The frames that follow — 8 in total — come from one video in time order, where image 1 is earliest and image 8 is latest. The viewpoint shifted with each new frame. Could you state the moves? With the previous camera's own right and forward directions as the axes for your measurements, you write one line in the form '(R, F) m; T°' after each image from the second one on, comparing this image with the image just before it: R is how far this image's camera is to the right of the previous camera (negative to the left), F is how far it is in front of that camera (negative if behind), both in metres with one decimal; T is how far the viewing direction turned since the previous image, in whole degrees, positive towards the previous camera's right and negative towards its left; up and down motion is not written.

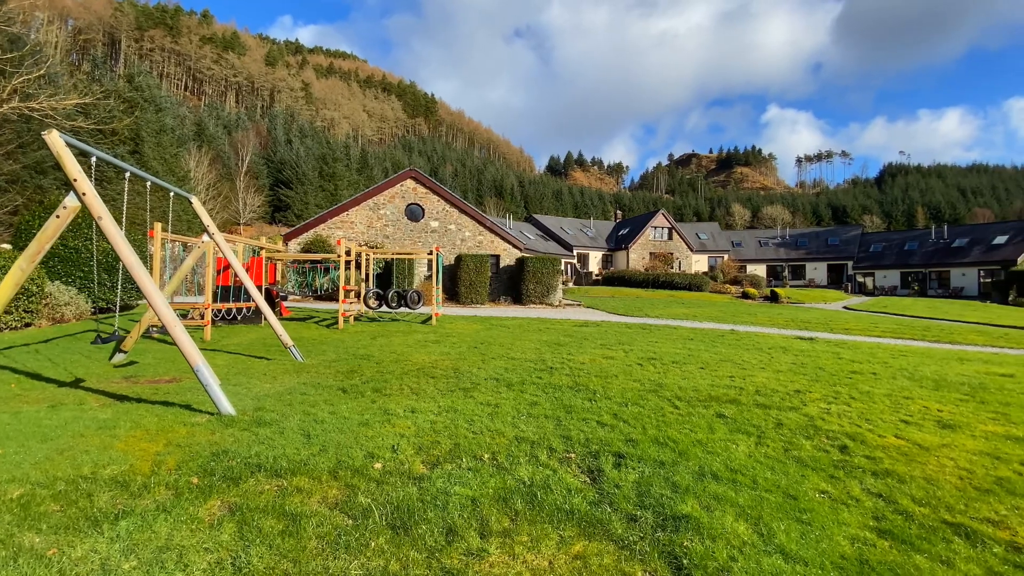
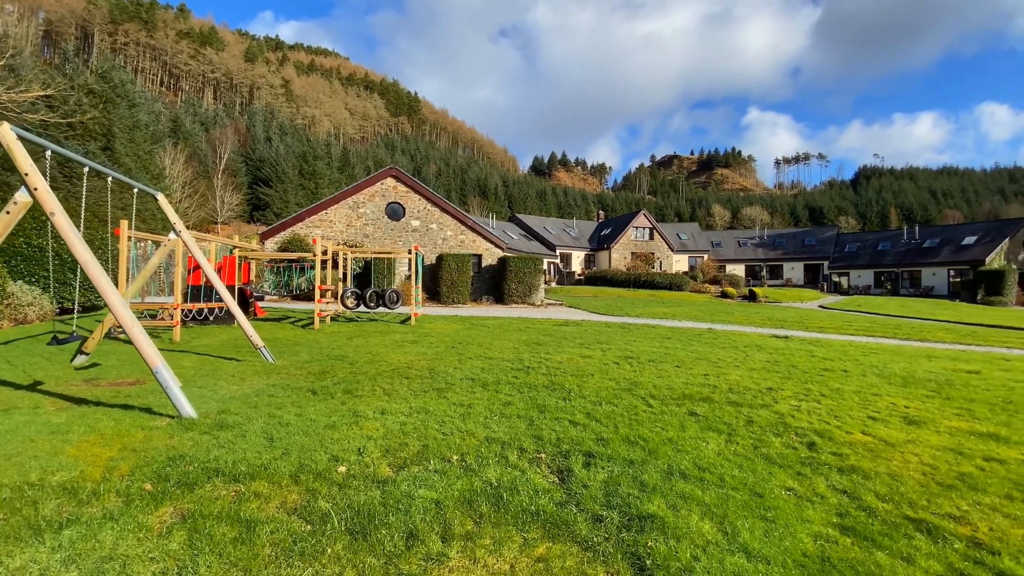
(+0.1, +0.1) m; +2°
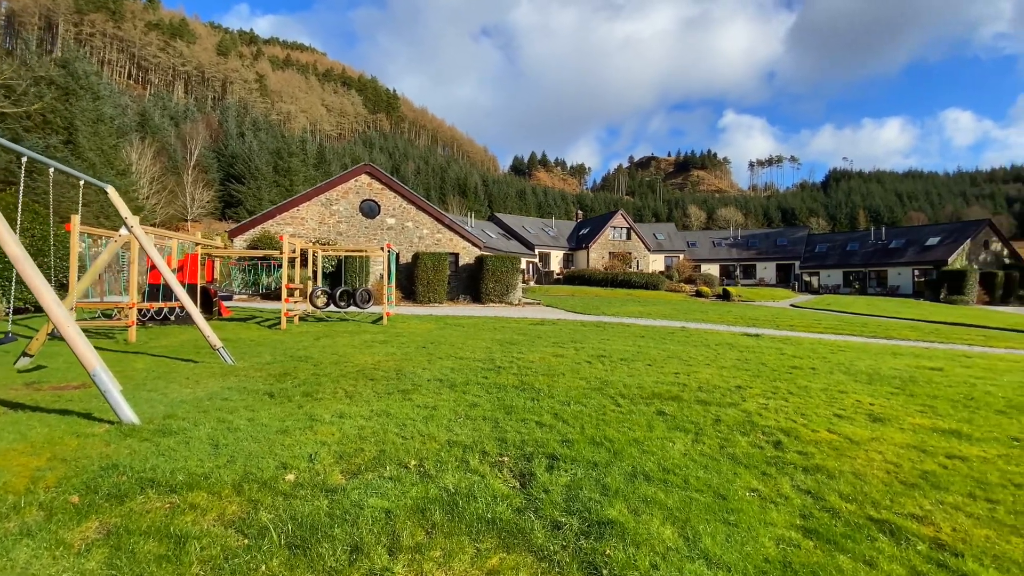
(+0.2, +0.2) m; +2°
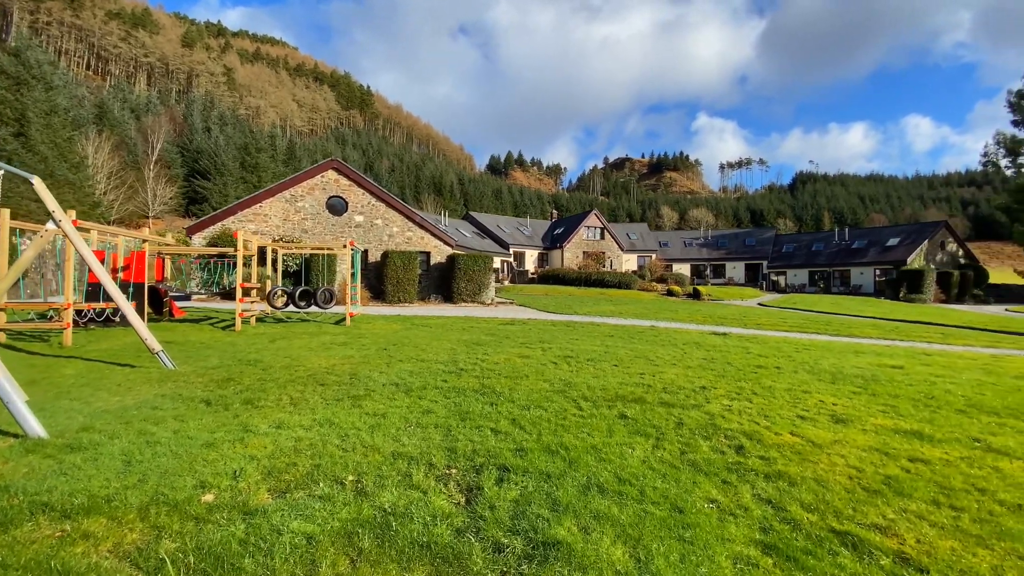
(+0.2, +0.3) m; +3°
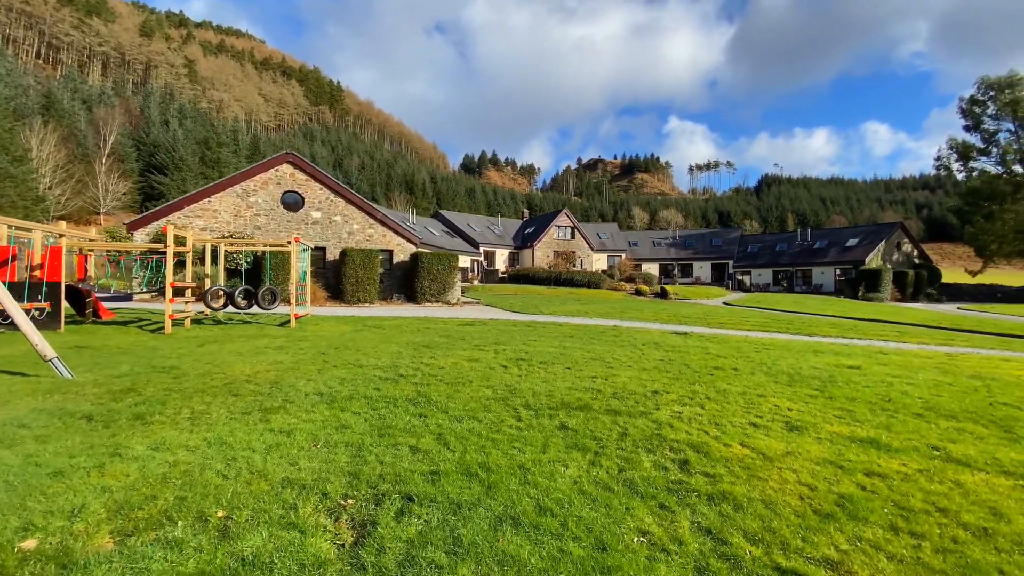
(+0.5, +0.6) m; +3°
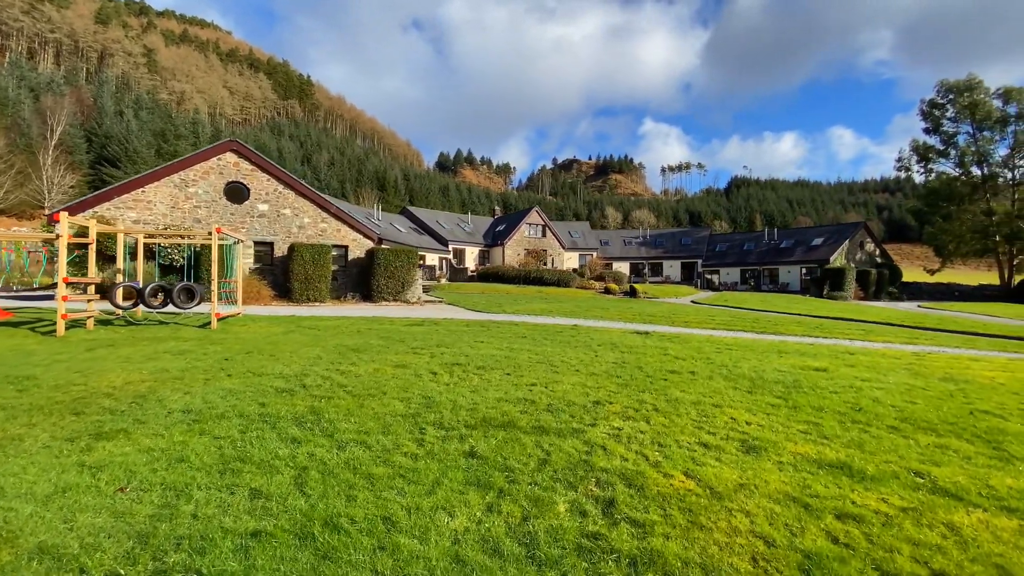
(+0.7, +1.0) m; +3°
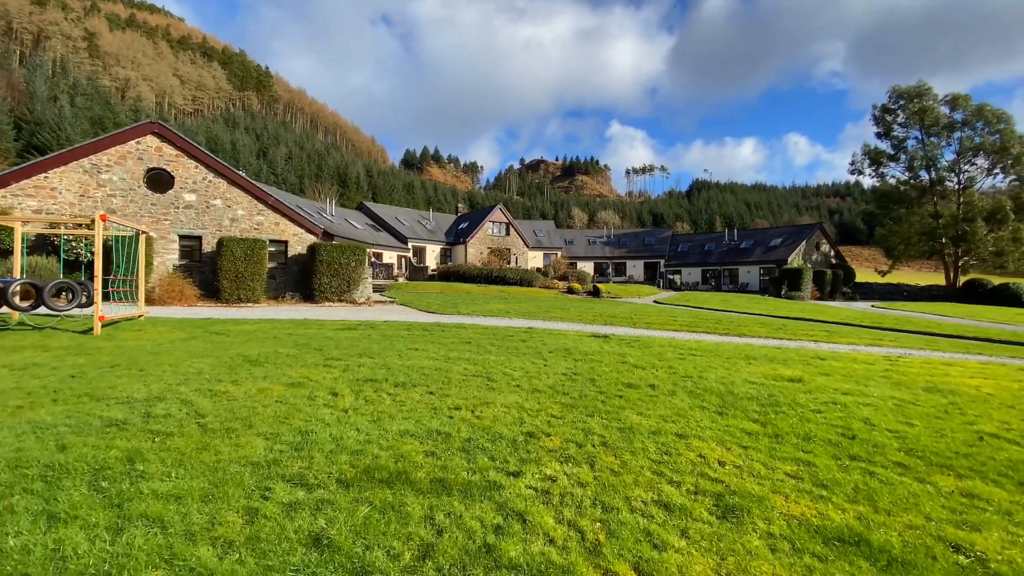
(+0.5, +1.3) m; +4°
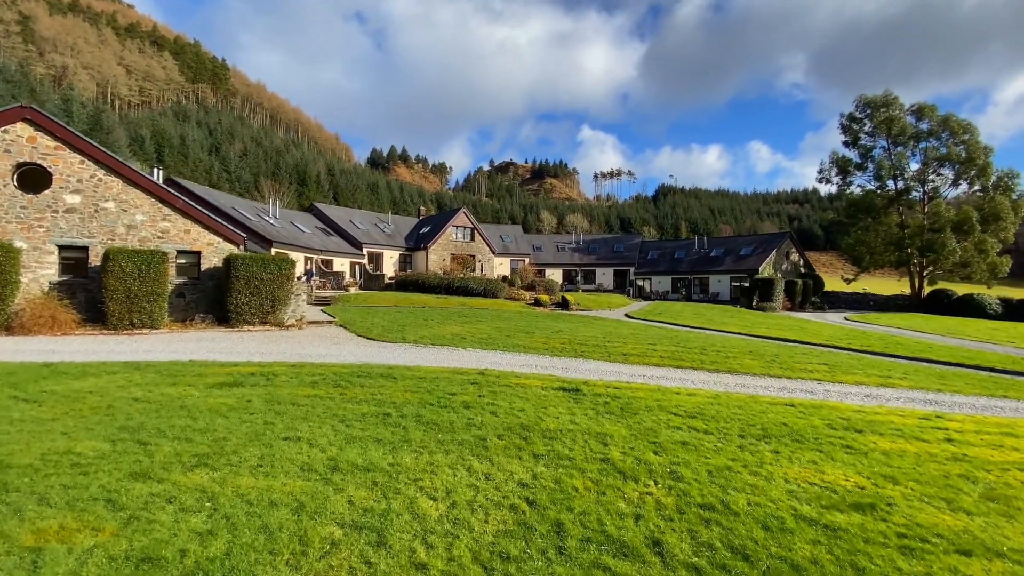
(+0.5, +2.6) m; +4°
